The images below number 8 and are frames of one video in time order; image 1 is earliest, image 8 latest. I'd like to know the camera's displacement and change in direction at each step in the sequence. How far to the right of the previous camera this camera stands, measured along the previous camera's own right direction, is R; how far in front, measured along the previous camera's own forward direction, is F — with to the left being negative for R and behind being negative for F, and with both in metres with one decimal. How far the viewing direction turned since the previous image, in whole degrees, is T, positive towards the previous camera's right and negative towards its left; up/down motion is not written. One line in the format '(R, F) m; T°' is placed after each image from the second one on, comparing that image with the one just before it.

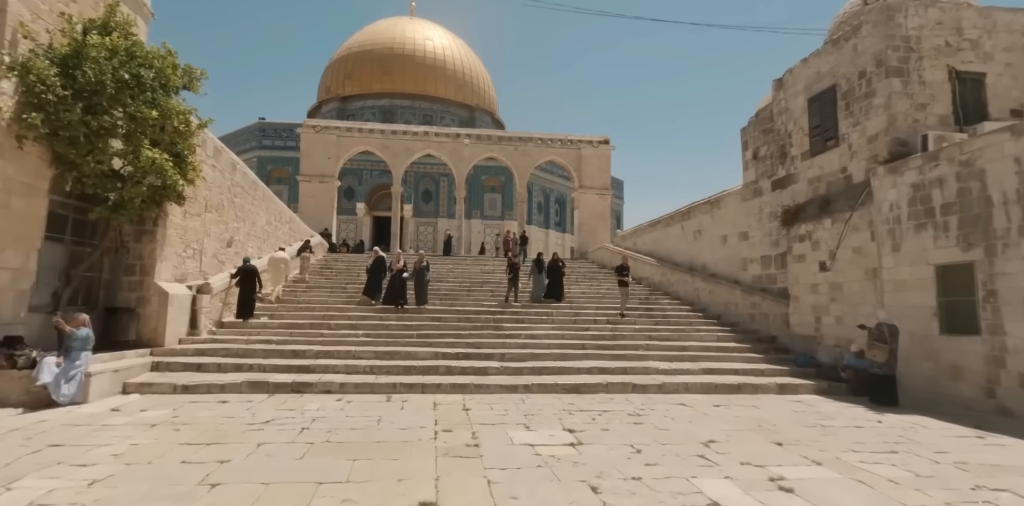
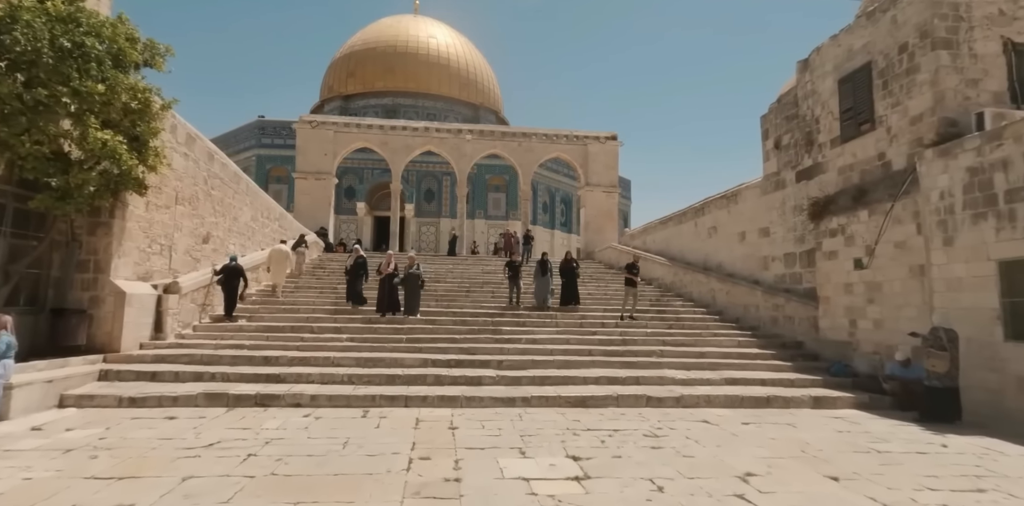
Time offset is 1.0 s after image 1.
(+0.1, +0.8) m; -1°
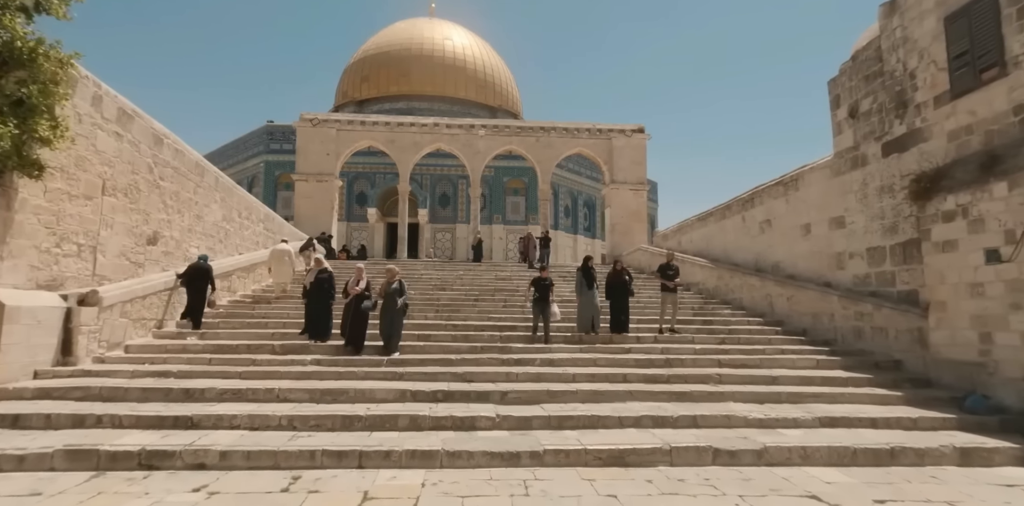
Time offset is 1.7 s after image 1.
(+0.2, +1.7) m; -3°
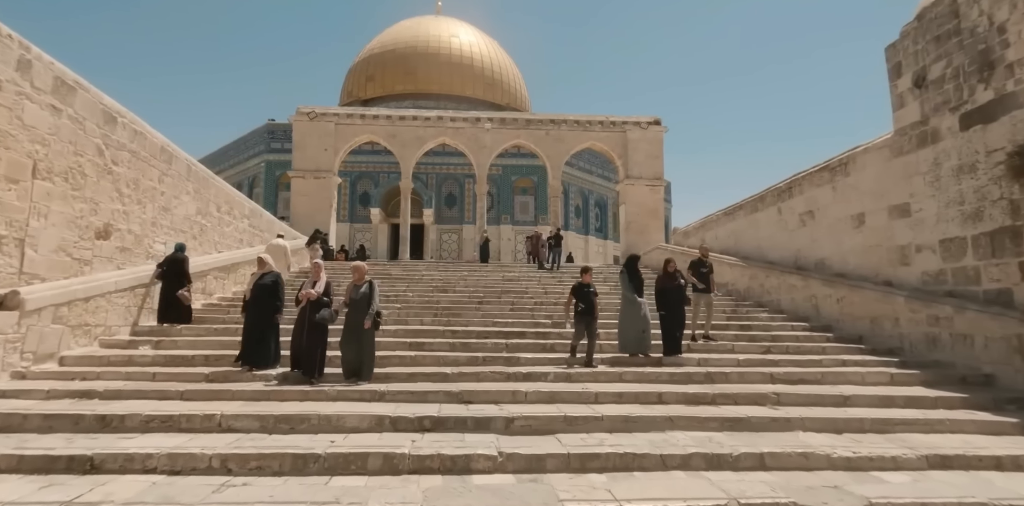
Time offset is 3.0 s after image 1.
(0.0, +1.0) m; -1°
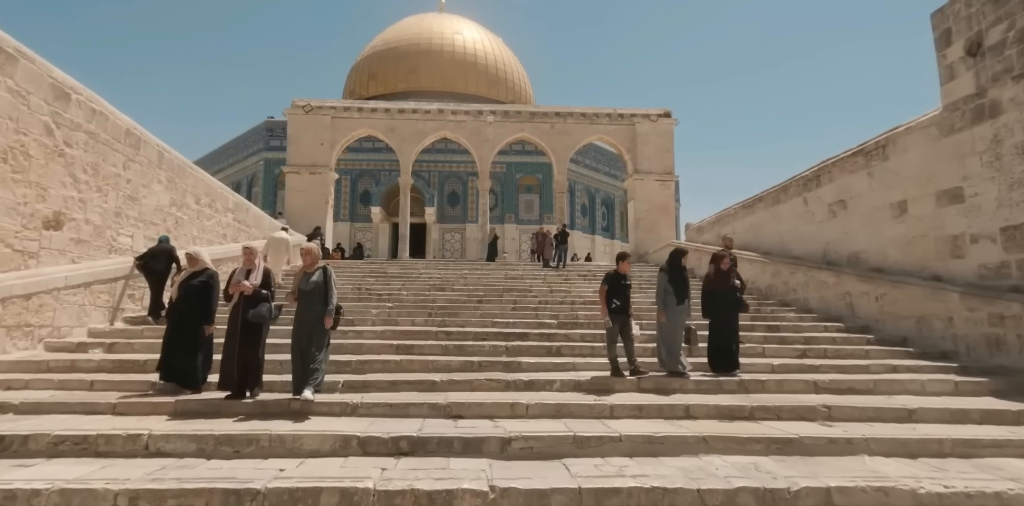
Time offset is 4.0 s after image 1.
(+0.1, +0.7) m; -1°
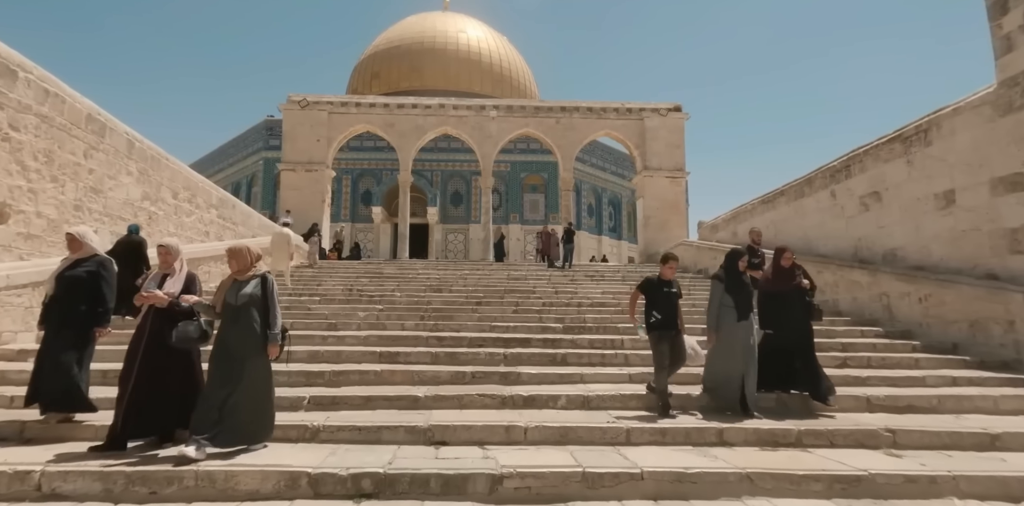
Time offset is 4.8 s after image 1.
(+0.1, +0.6) m; -1°
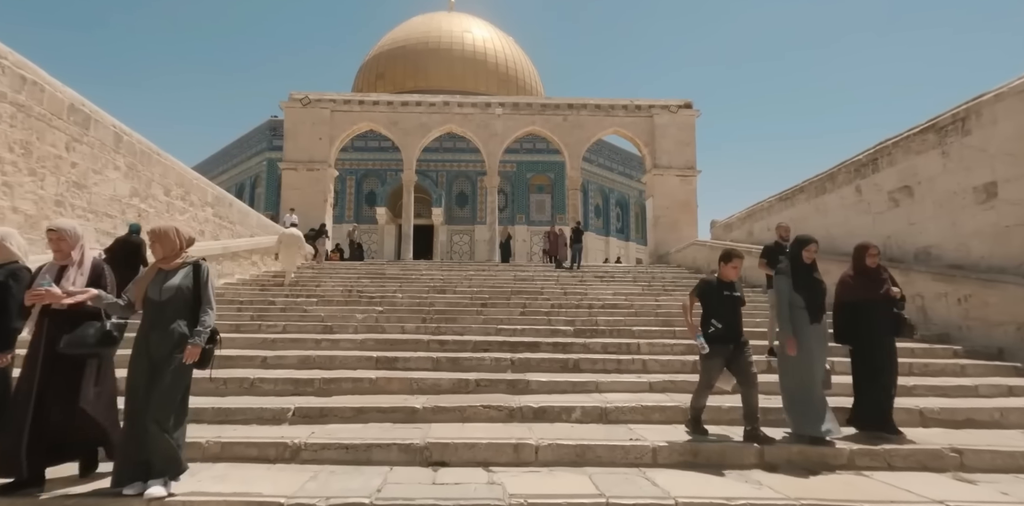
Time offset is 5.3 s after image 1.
(0.0, +0.4) m; -1°
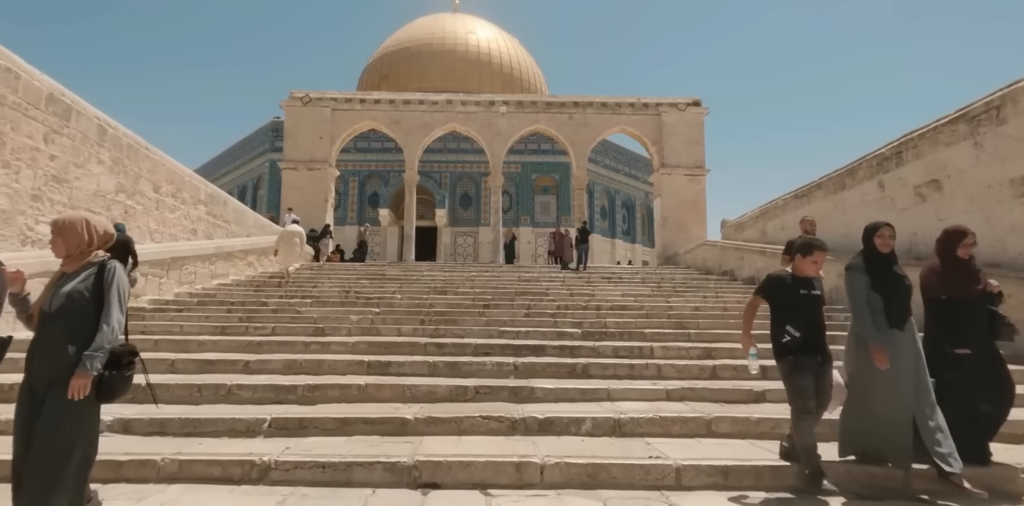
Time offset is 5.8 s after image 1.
(0.0, +0.3) m; -1°
